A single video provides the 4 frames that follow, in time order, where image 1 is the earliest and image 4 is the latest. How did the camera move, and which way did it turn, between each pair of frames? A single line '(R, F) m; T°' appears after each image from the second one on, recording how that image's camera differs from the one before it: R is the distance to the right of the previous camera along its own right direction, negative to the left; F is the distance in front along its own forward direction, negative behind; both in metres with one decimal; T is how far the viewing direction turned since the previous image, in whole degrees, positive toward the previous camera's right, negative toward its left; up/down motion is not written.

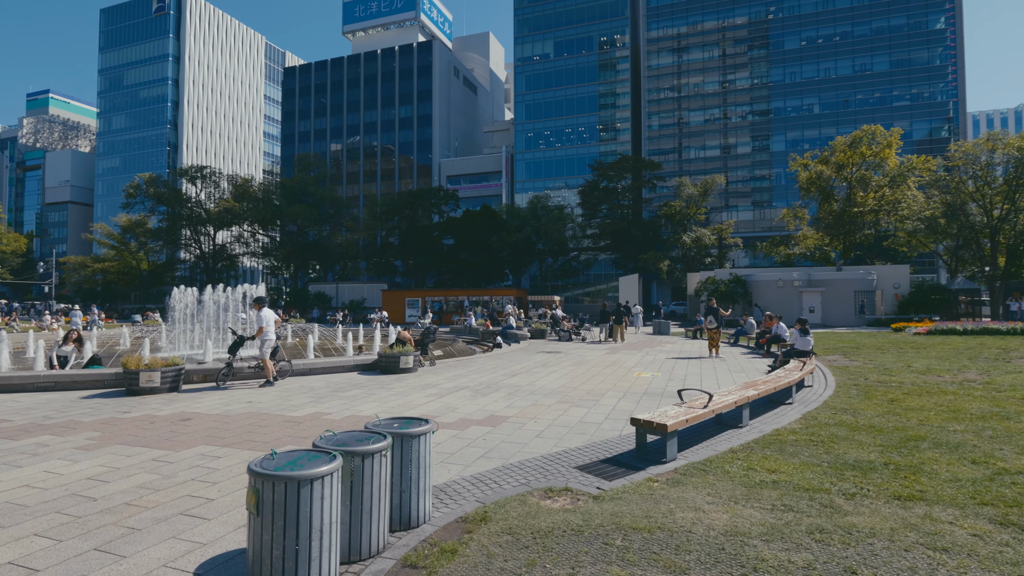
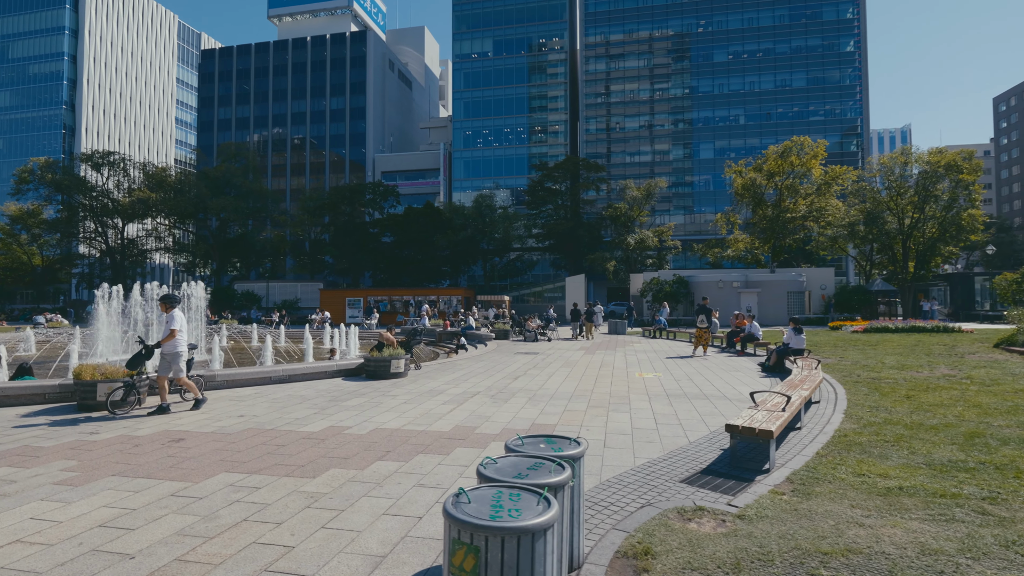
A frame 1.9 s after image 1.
(-1.8, +1.0) m; +8°
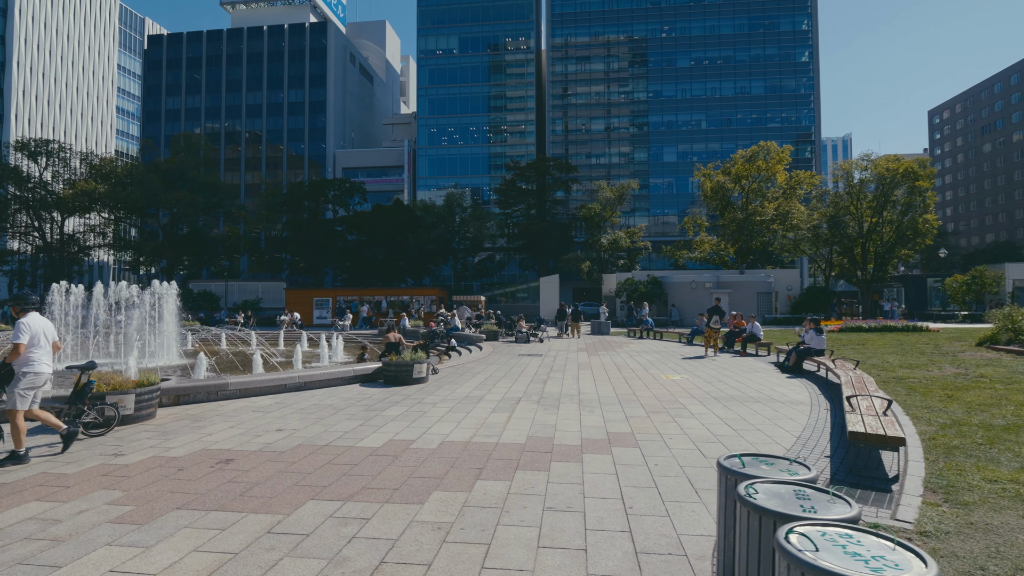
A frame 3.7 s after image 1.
(-1.7, +0.7) m; +5°
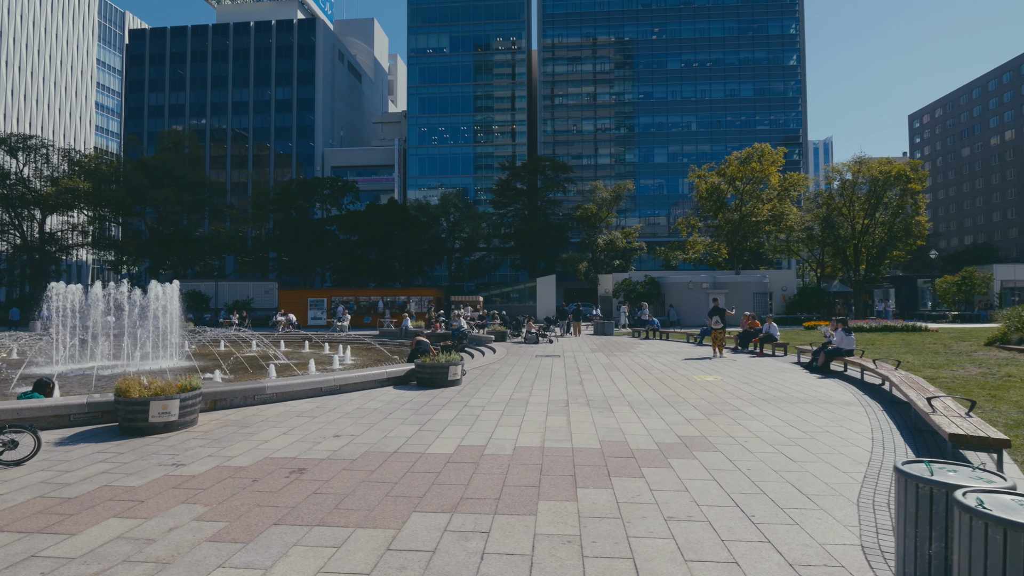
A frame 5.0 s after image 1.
(-1.1, +0.3) m; +2°
